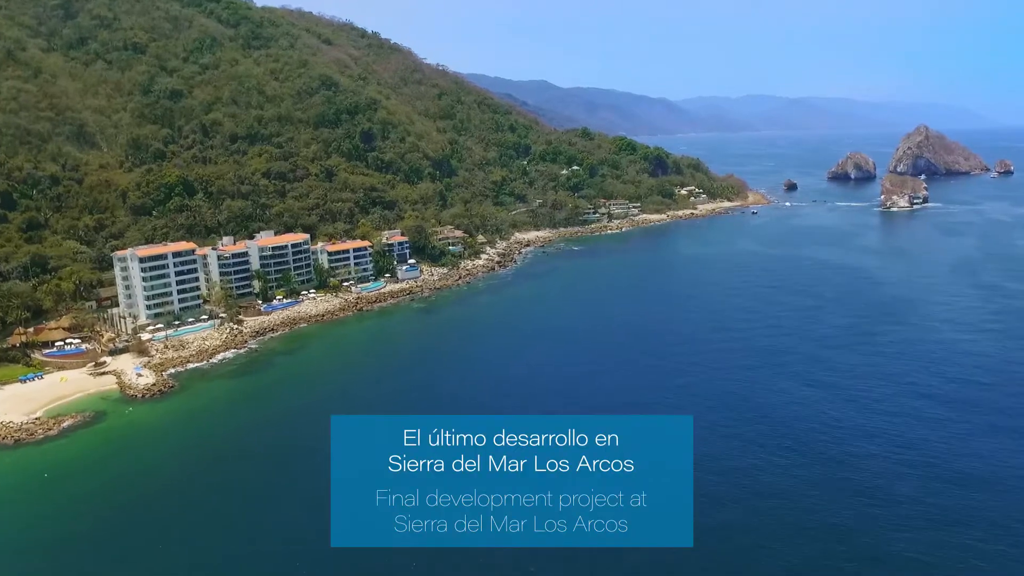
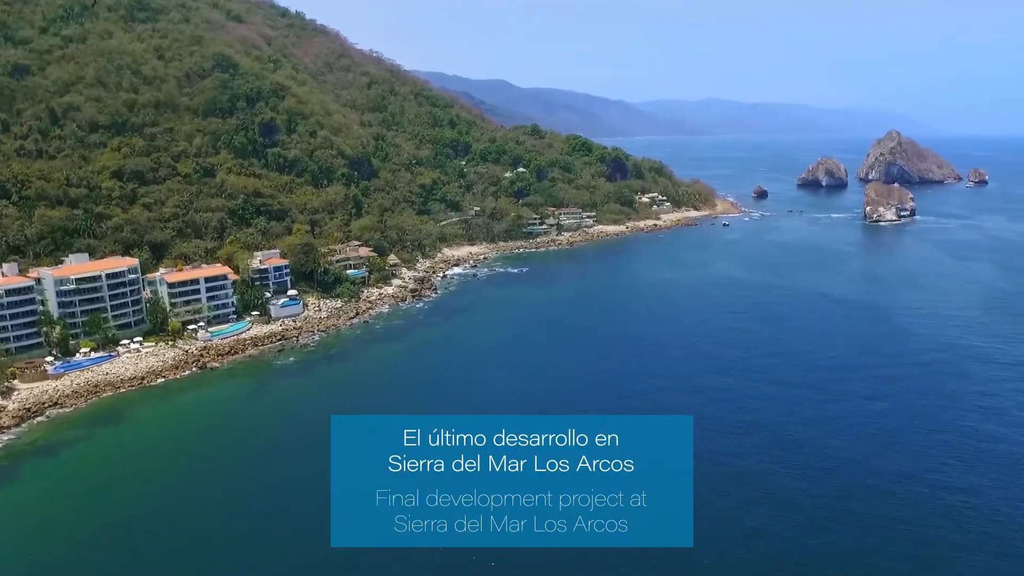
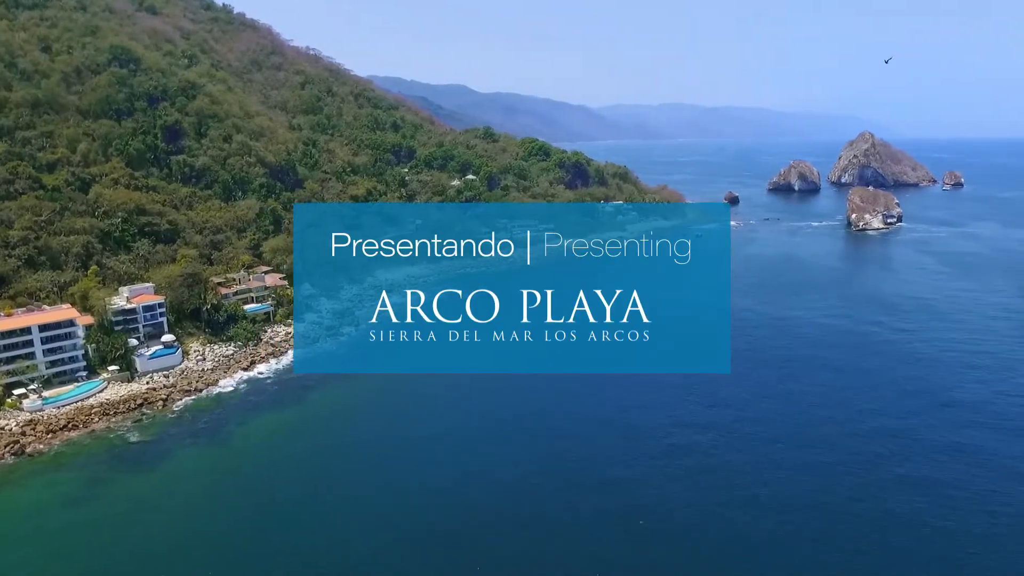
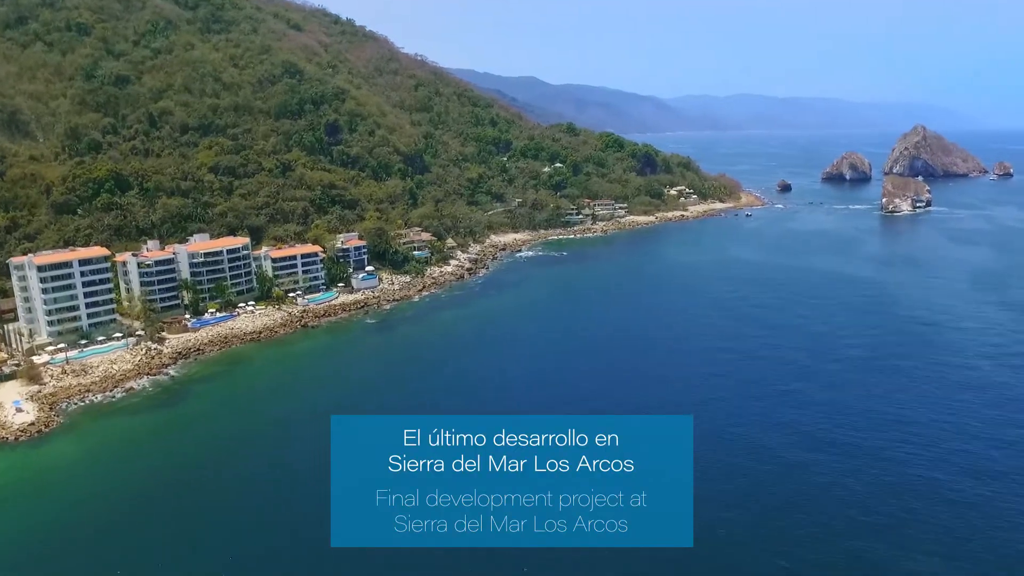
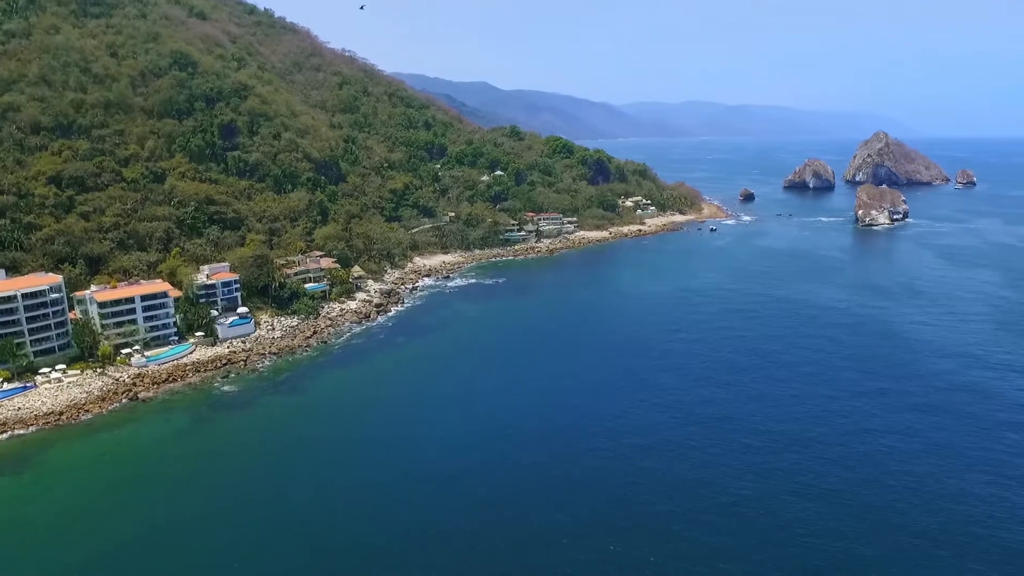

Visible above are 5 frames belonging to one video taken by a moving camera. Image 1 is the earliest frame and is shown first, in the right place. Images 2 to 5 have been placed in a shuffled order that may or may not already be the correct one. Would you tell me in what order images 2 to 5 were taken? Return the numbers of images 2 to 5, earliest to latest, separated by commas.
4, 2, 5, 3
